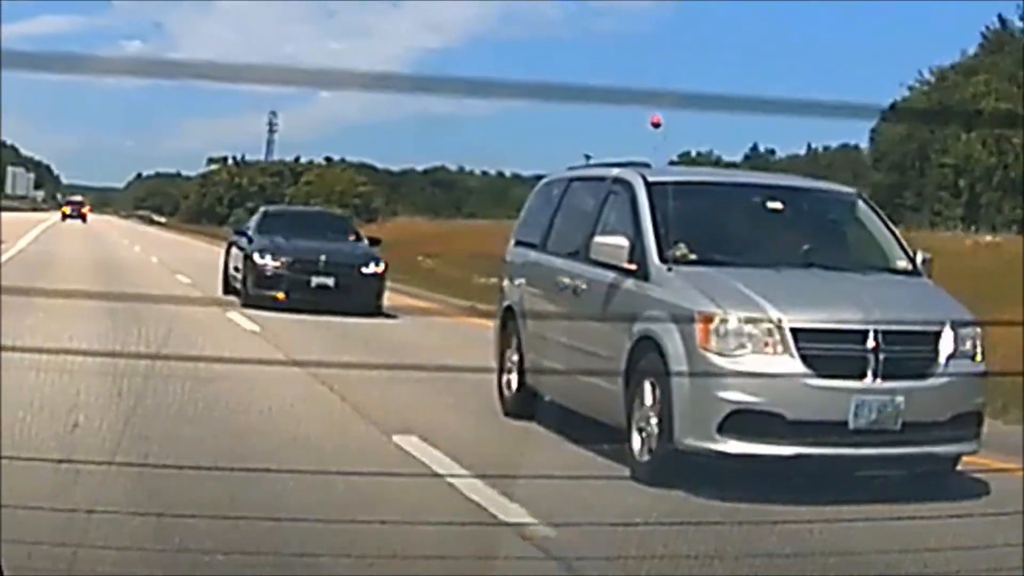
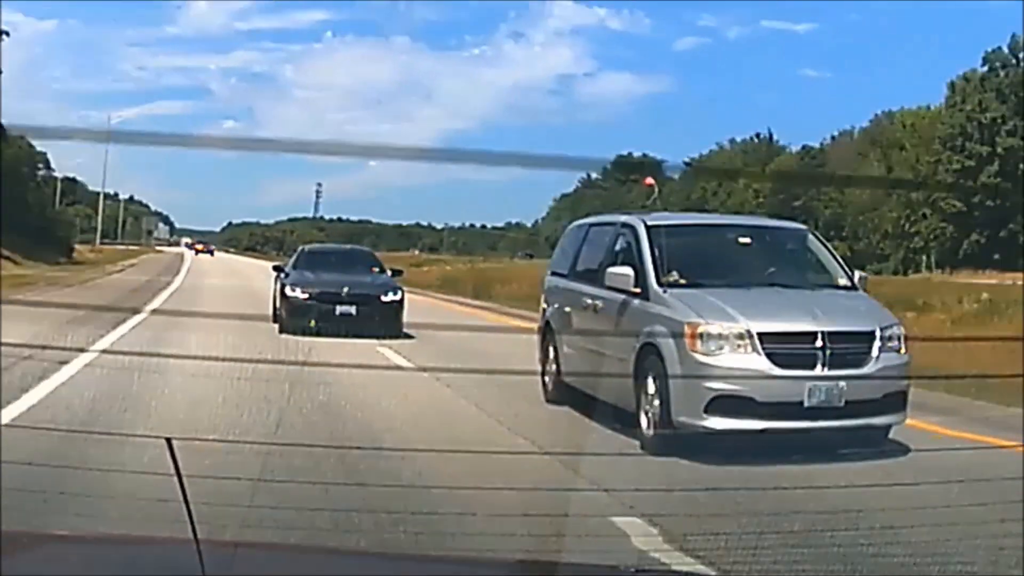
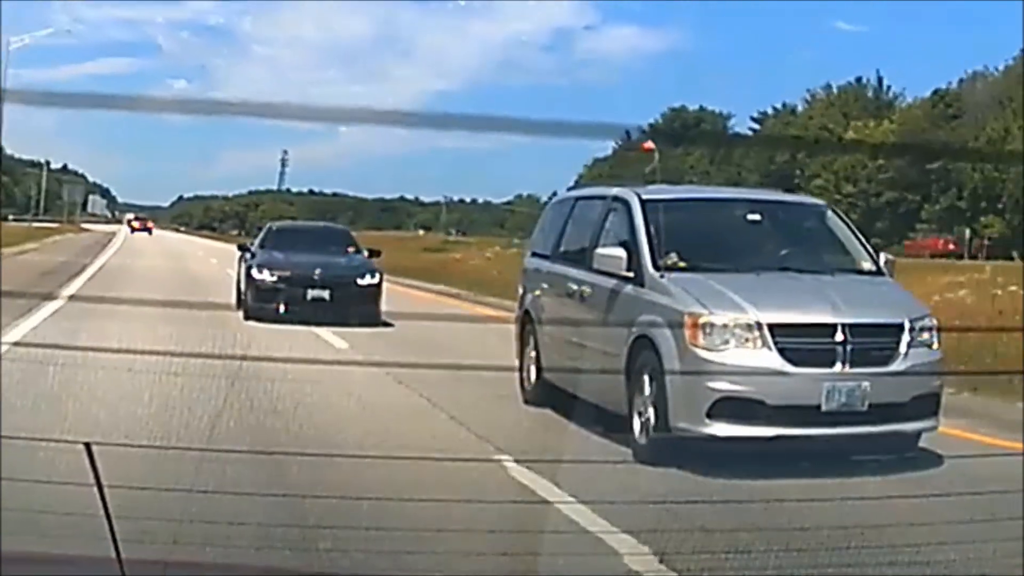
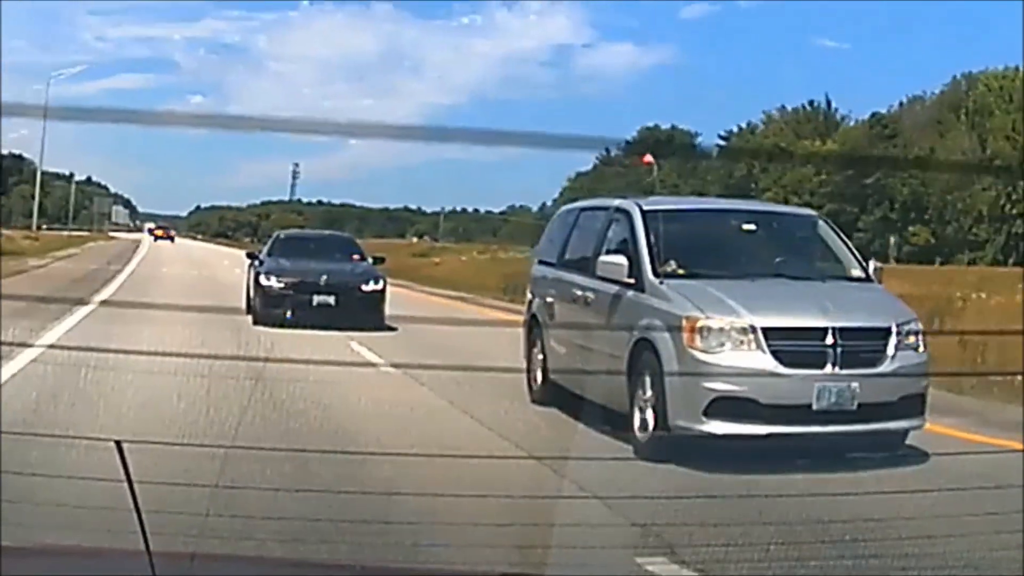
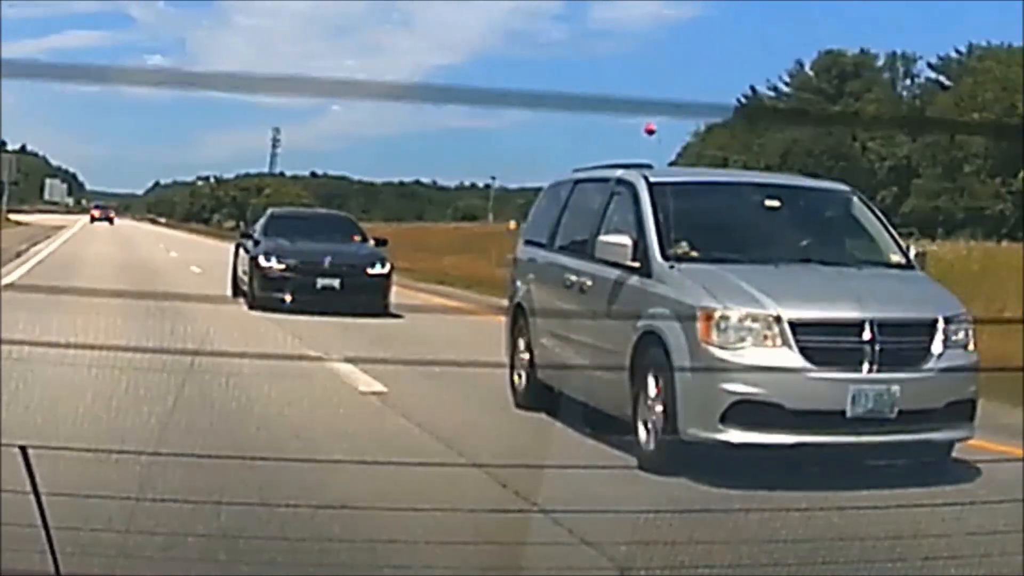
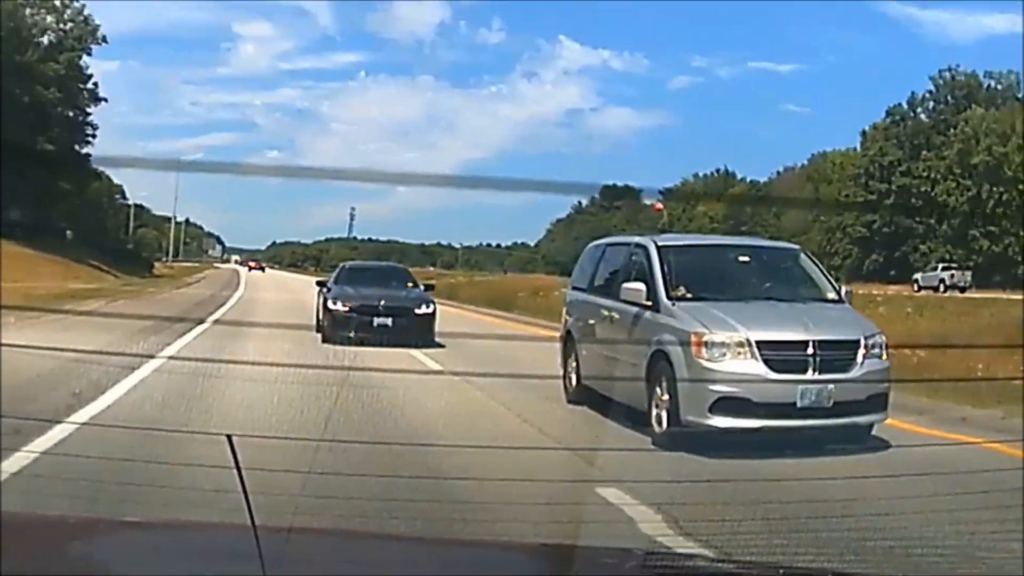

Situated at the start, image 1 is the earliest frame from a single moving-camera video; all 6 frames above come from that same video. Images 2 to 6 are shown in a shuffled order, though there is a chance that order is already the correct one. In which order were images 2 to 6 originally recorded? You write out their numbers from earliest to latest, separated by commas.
5, 3, 4, 2, 6
